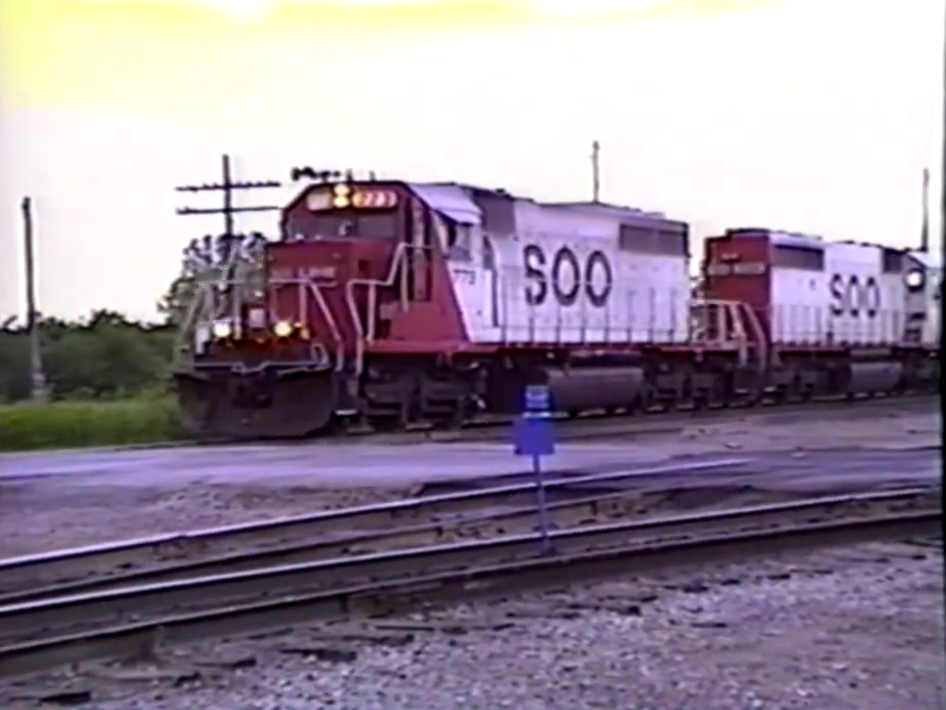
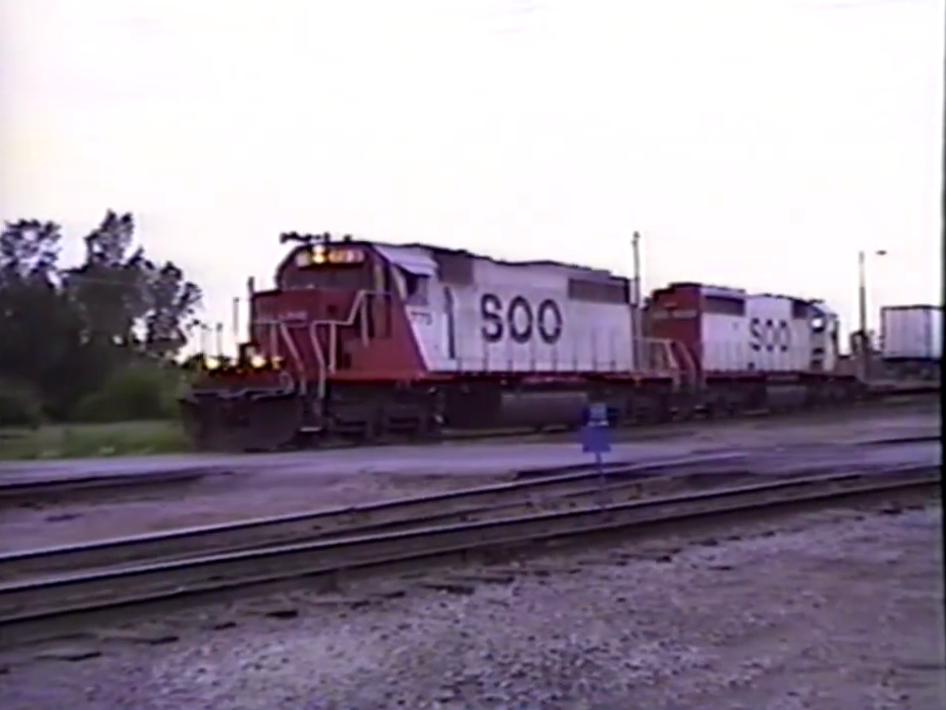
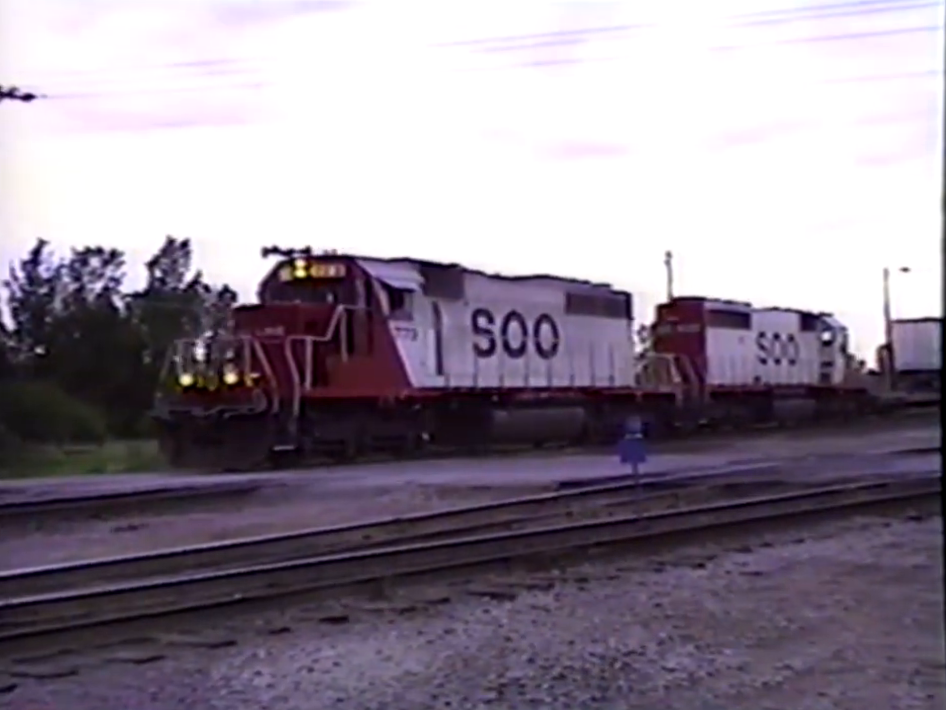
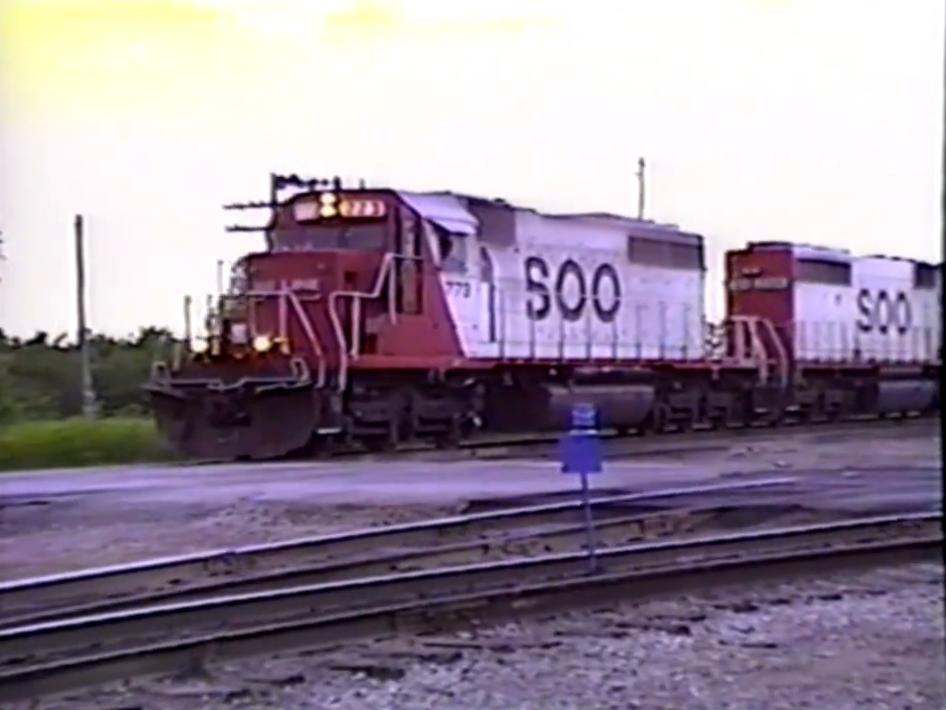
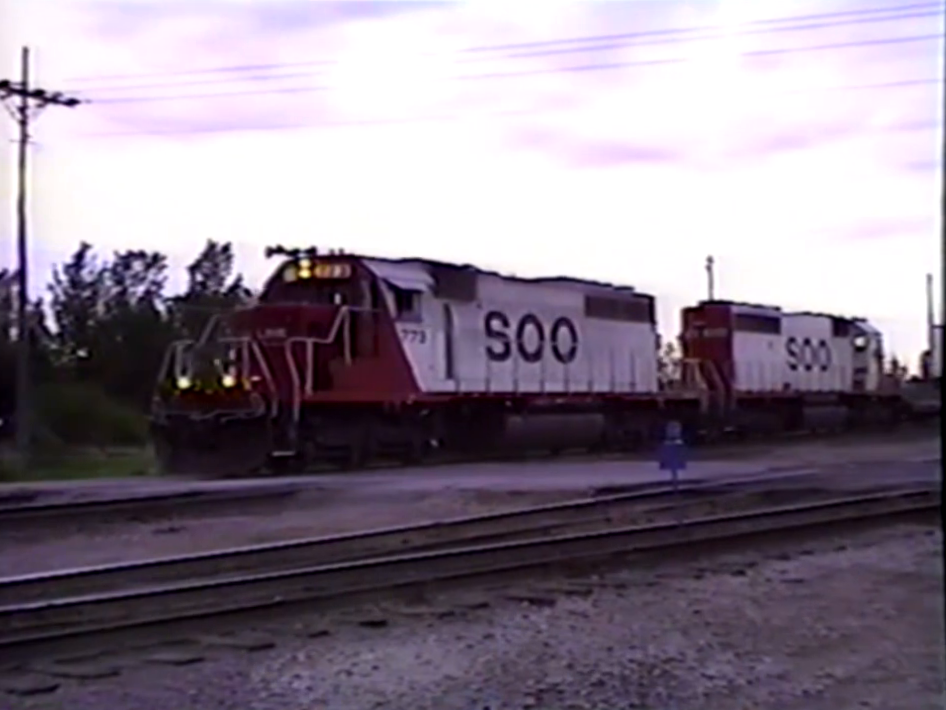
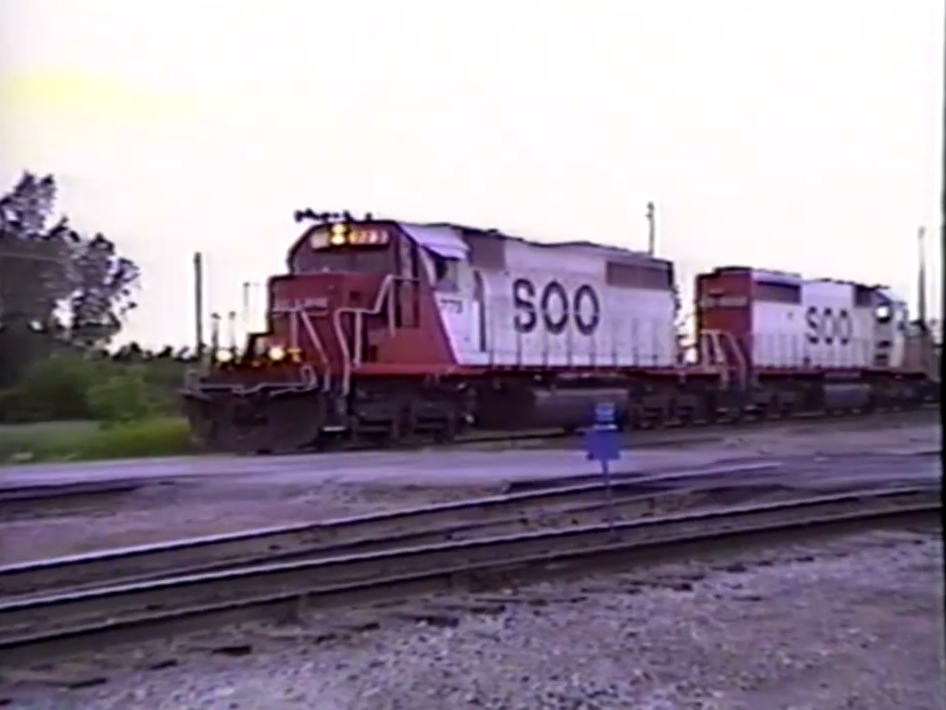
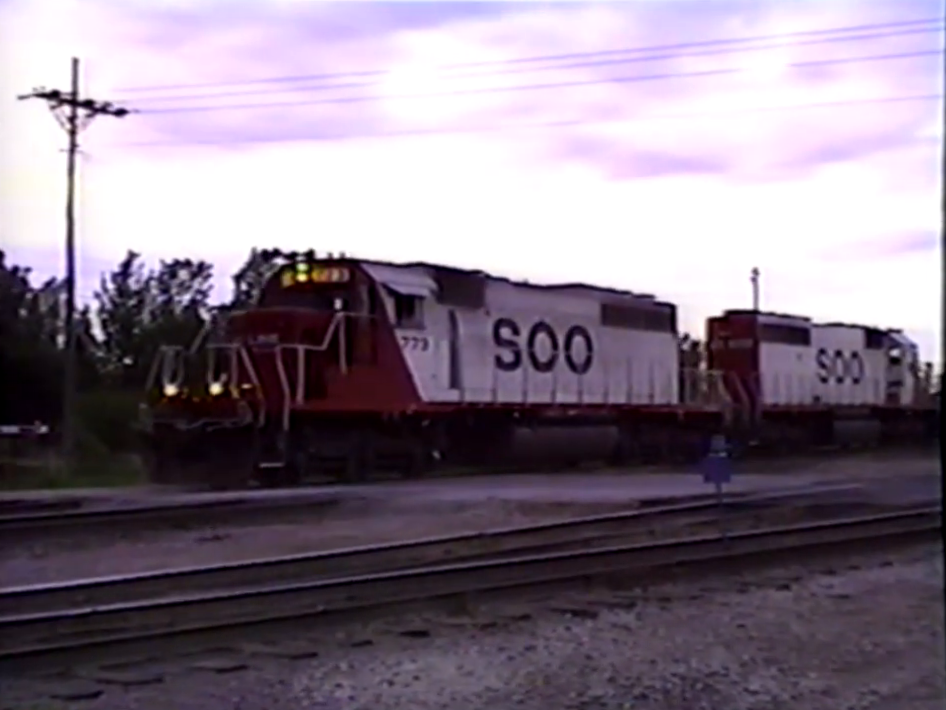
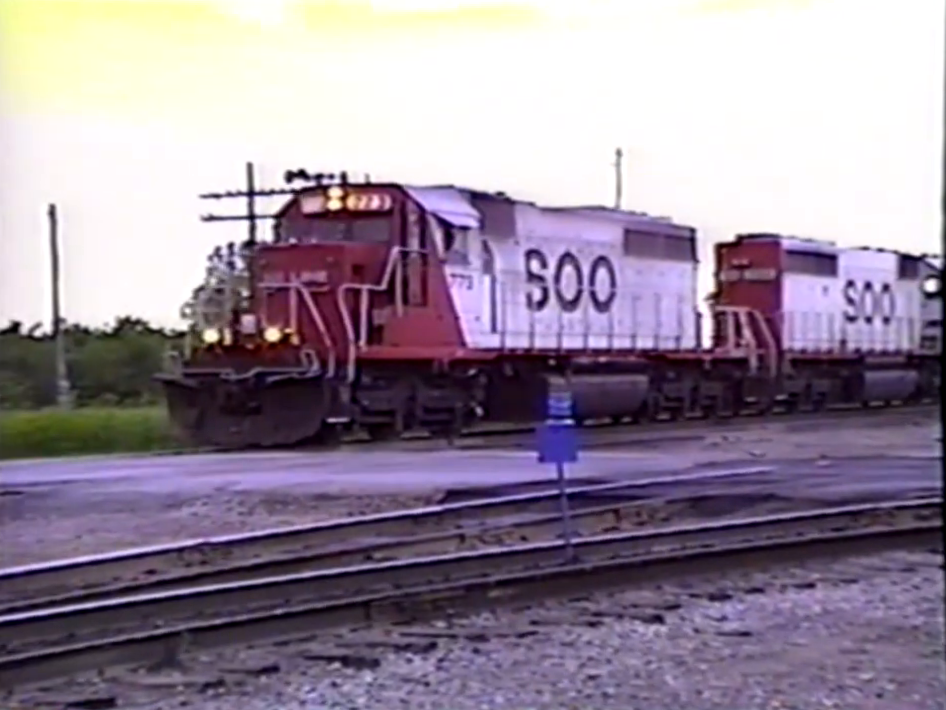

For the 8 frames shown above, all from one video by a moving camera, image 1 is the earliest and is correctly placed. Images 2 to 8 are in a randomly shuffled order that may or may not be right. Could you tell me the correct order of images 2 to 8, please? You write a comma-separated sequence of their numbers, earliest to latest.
8, 4, 6, 2, 3, 5, 7
